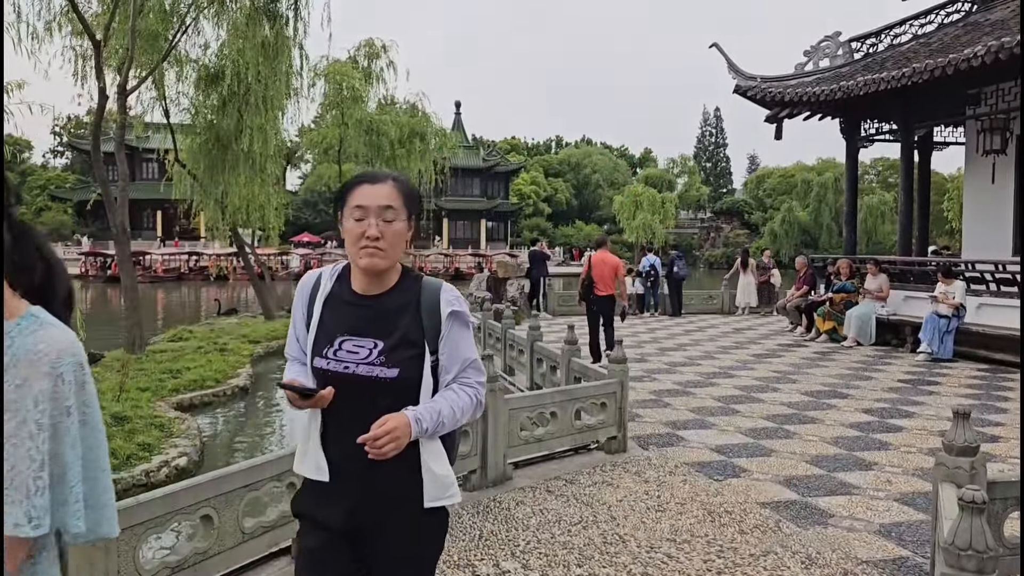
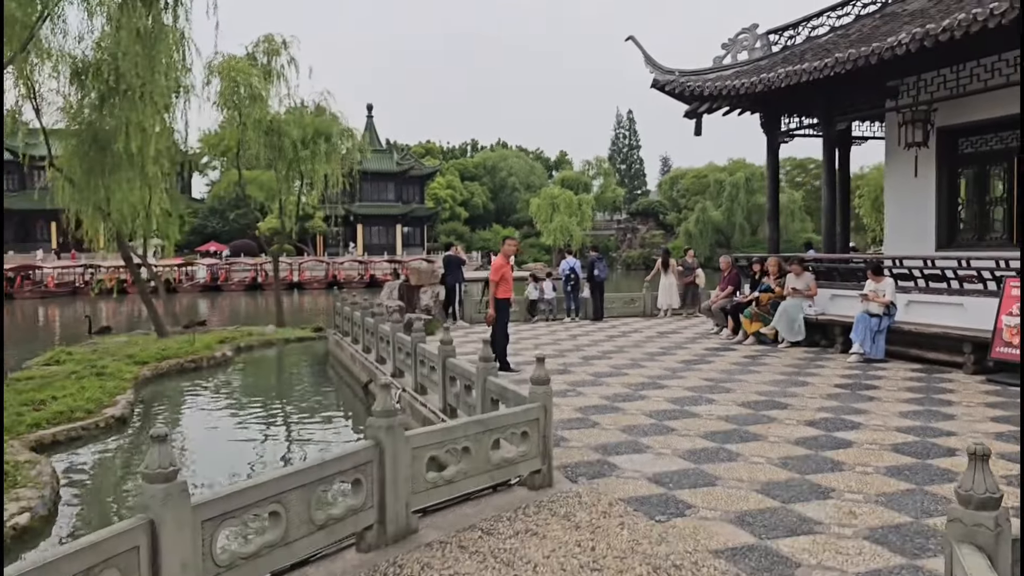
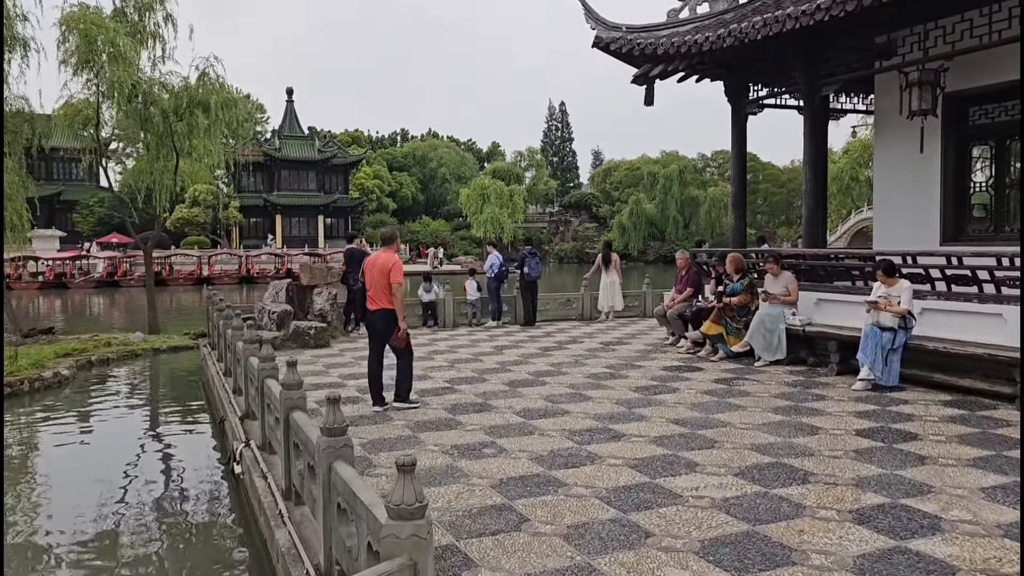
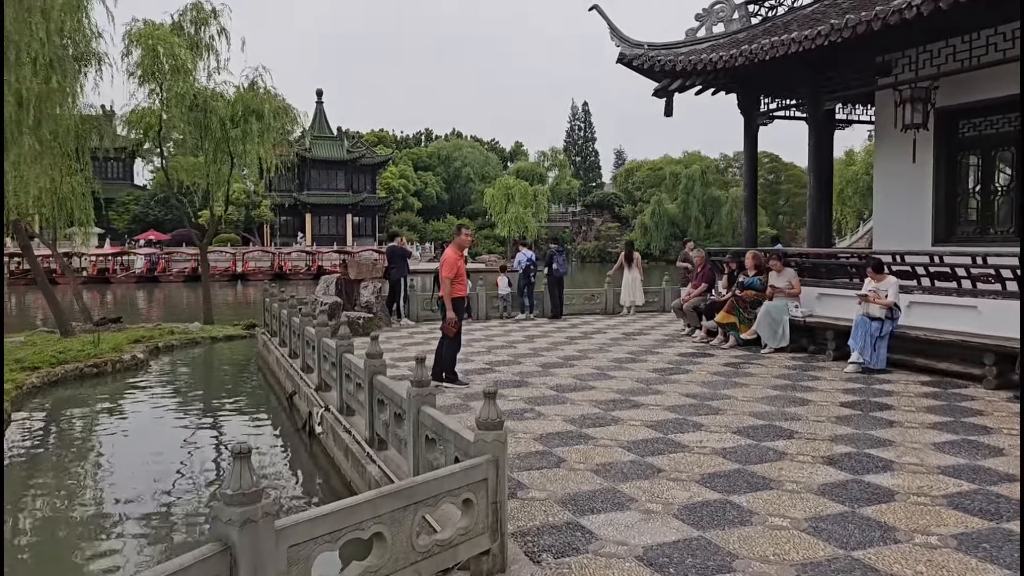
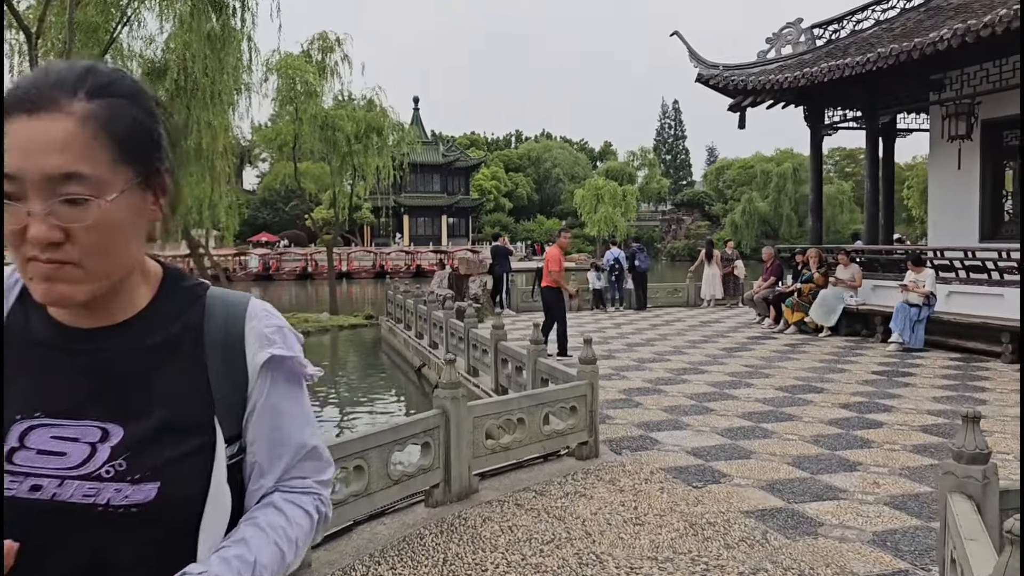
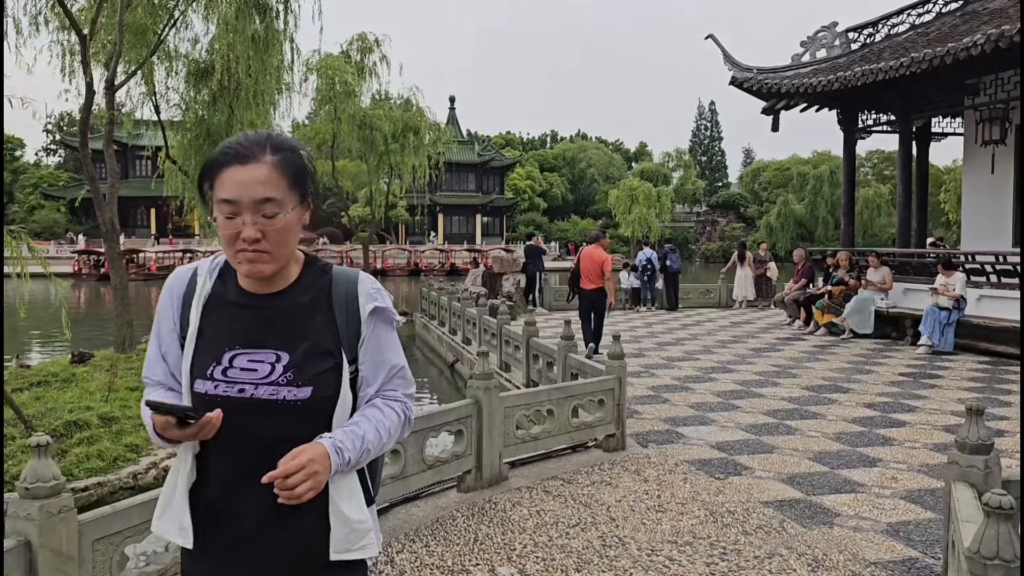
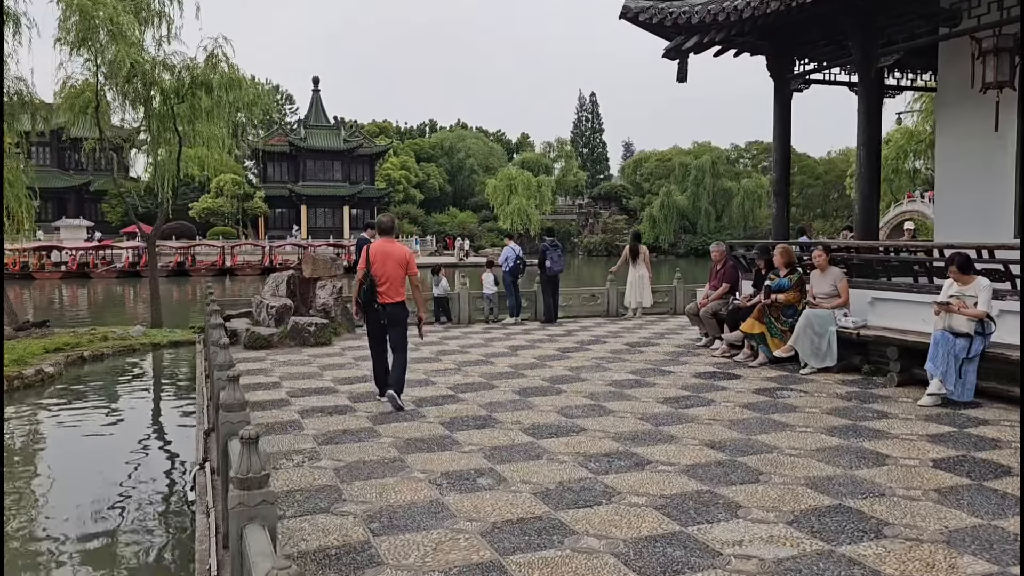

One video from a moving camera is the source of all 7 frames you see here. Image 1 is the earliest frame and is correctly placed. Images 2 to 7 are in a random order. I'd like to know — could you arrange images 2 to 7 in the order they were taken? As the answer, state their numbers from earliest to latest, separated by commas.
6, 5, 2, 4, 3, 7
